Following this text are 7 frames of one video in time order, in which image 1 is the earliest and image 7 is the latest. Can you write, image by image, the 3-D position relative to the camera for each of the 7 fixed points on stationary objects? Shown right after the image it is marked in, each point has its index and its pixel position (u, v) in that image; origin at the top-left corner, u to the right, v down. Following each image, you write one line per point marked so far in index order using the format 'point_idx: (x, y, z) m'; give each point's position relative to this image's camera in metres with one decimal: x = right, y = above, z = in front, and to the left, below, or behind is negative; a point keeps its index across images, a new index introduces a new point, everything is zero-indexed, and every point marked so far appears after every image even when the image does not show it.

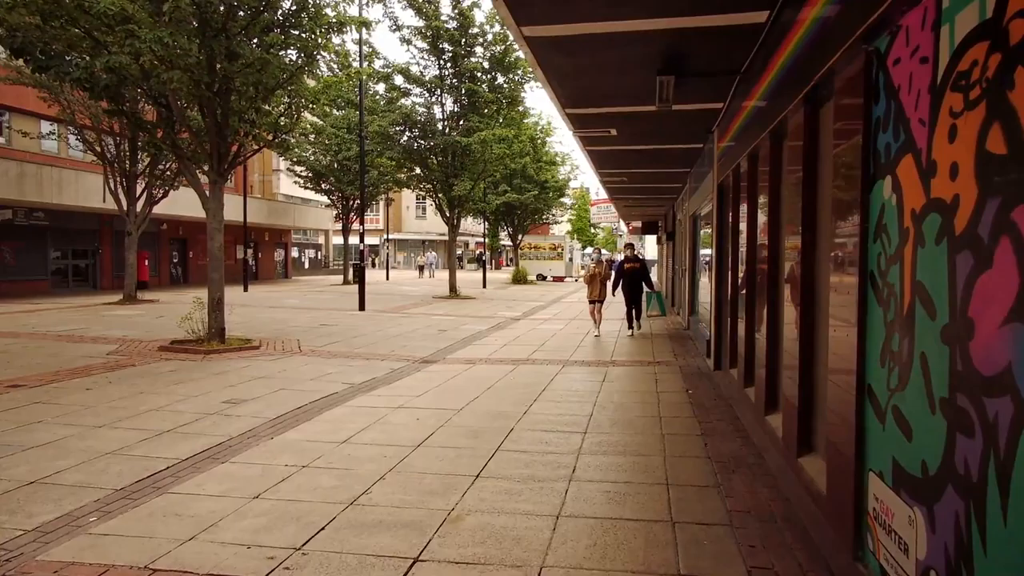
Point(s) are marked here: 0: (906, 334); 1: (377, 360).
0: (+1.5, -0.2, +2.8) m
1: (-1.9, -1.0, +10.6) m
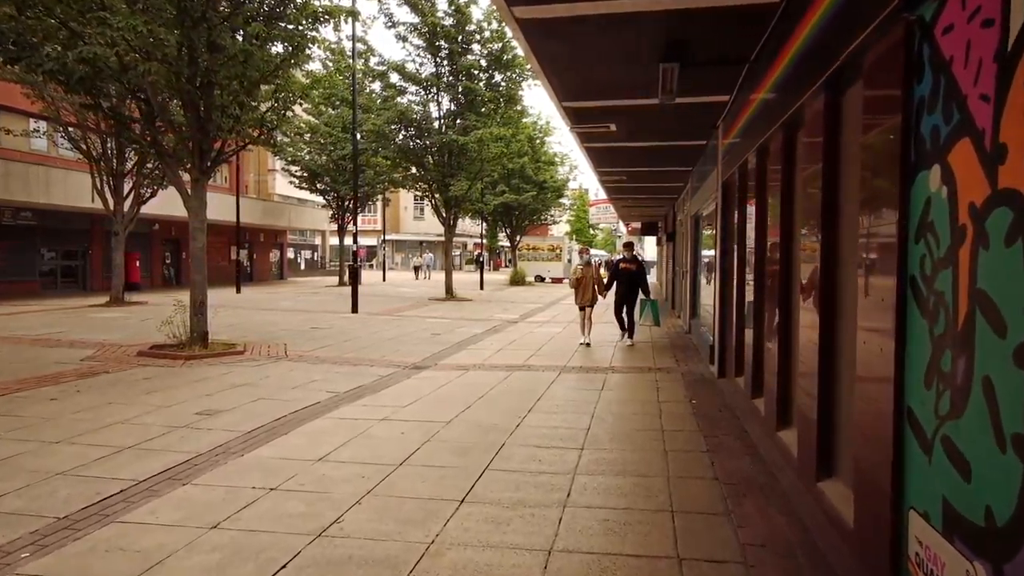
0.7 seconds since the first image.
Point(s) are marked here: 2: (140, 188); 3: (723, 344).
0: (+1.4, -0.2, +2.3) m
1: (-2.0, -1.1, +10.2) m
2: (-9.4, +2.5, +18.9) m
3: (+2.4, -0.7, +8.6) m
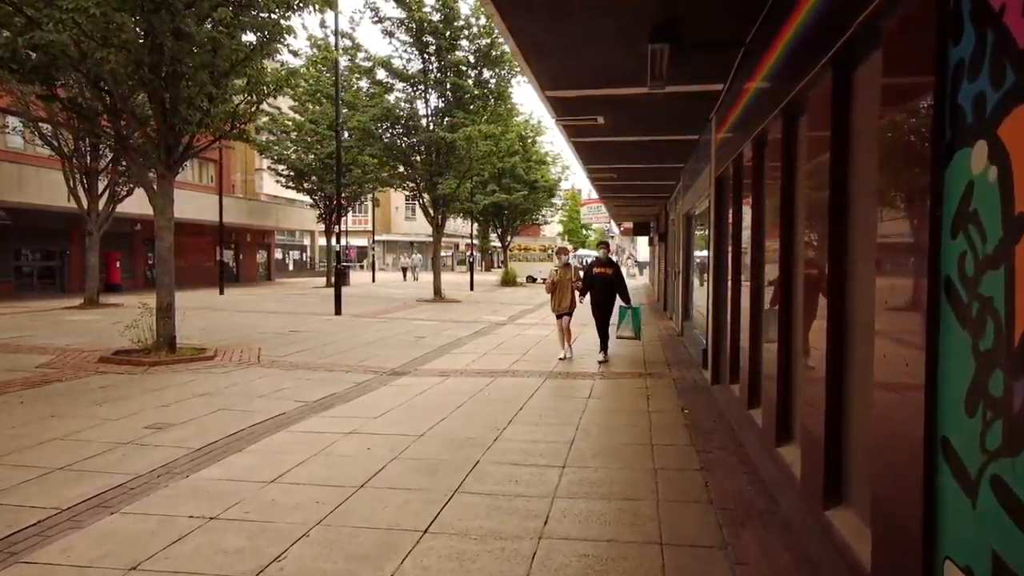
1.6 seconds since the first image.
0: (+1.3, -0.2, +1.9) m
1: (-2.2, -1.1, +9.6) m
2: (-9.7, +2.5, +18.3) m
3: (+2.2, -0.7, +8.1) m
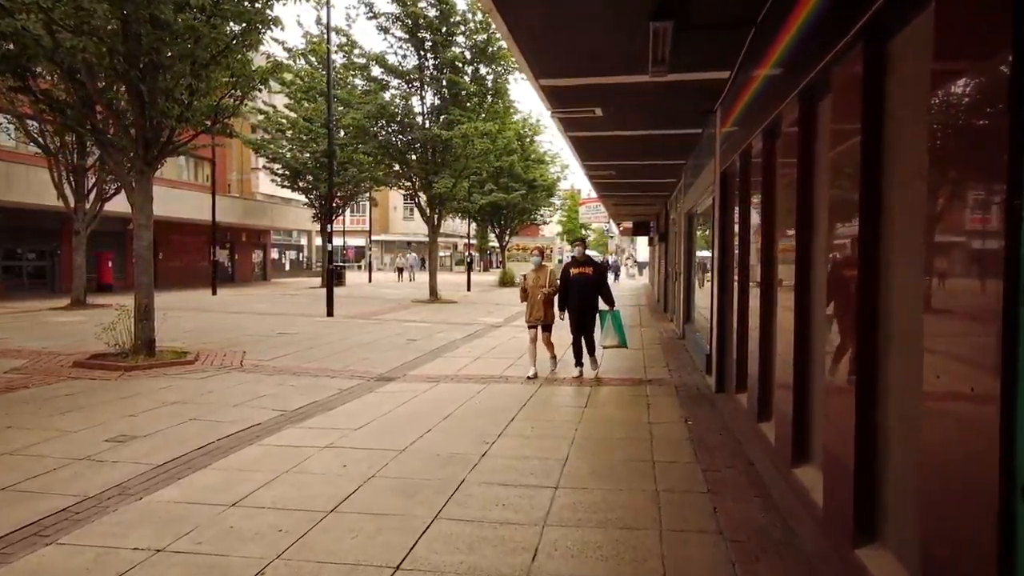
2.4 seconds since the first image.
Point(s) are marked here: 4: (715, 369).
0: (+1.2, -0.2, +1.4) m
1: (-2.3, -1.1, +9.2) m
2: (-9.8, +2.5, +17.9) m
3: (+2.1, -0.7, +7.6) m
4: (+2.1, -0.8, +7.8) m
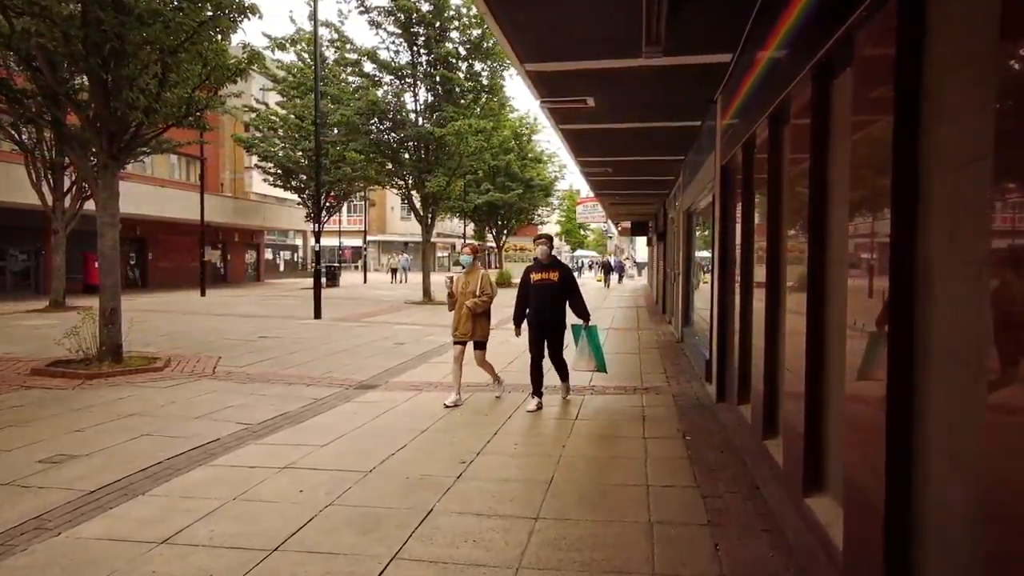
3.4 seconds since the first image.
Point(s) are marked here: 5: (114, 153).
0: (+1.1, -0.2, +0.9) m
1: (-2.4, -1.1, +8.6) m
2: (-10.0, +2.4, +17.3) m
3: (+2.0, -0.7, +7.1) m
4: (+2.0, -0.9, +7.3) m
5: (-4.9, +1.7, +9.2) m
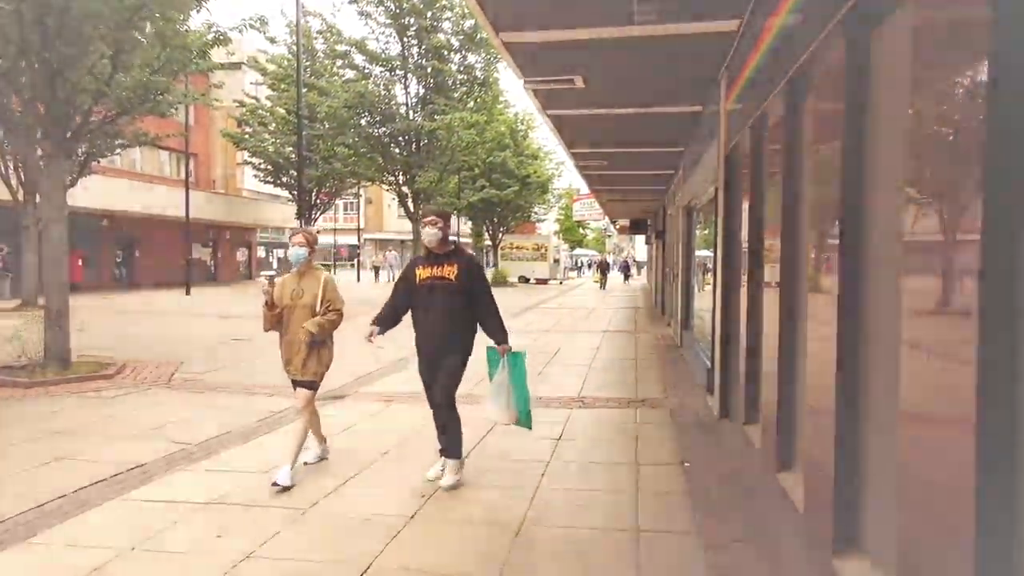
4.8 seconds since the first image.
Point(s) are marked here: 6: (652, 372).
0: (+0.9, -0.3, +0.1) m
1: (-2.6, -1.1, +7.8) m
2: (-10.1, +2.5, +16.5) m
3: (+1.8, -0.7, +6.3) m
4: (+1.8, -0.9, +6.5) m
5: (-5.1, +1.7, +8.4) m
6: (+1.8, -1.1, +9.4) m
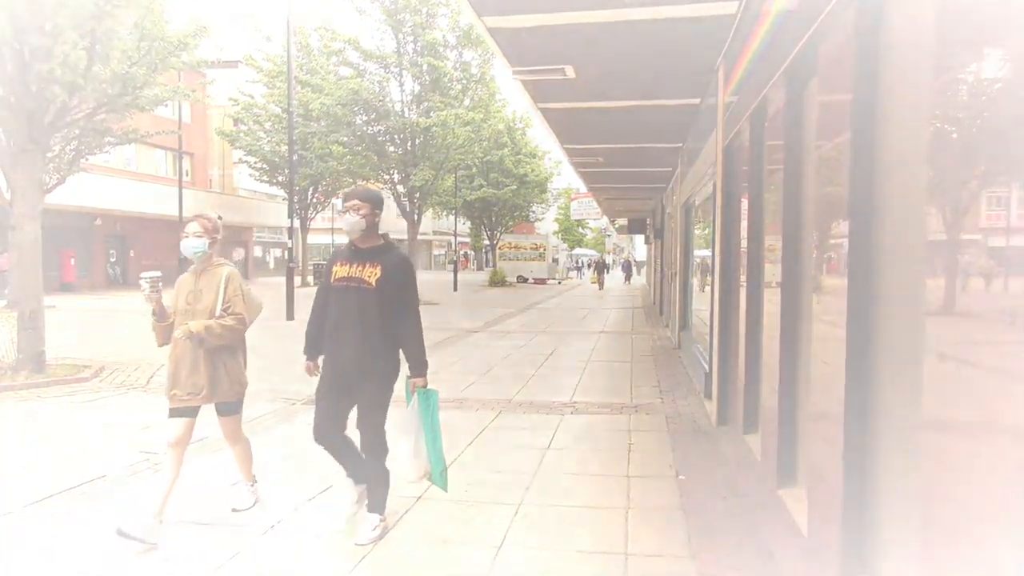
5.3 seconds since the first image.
0: (+0.8, -0.3, -0.3) m
1: (-2.7, -1.1, +7.5) m
2: (-10.2, +2.5, +16.2) m
3: (+1.7, -0.7, +6.0) m
4: (+1.7, -0.9, +6.2) m
5: (-5.2, +1.7, +8.1) m
6: (+1.7, -1.1, +9.1) m
